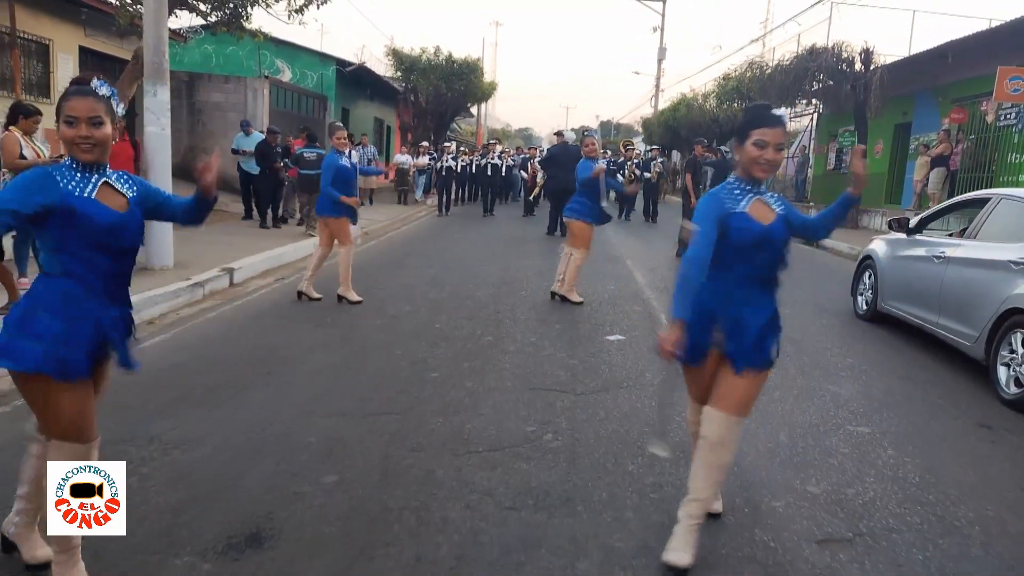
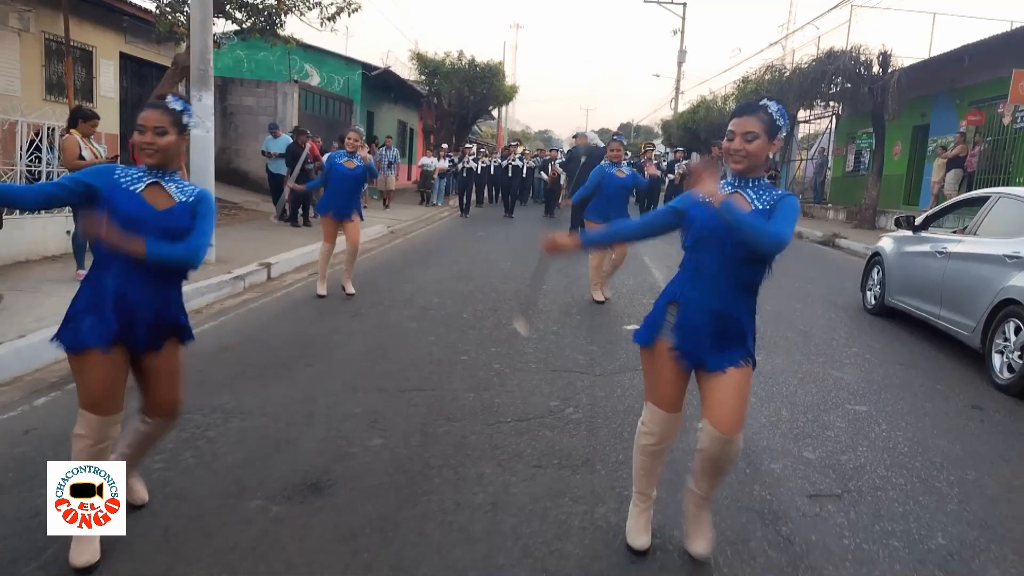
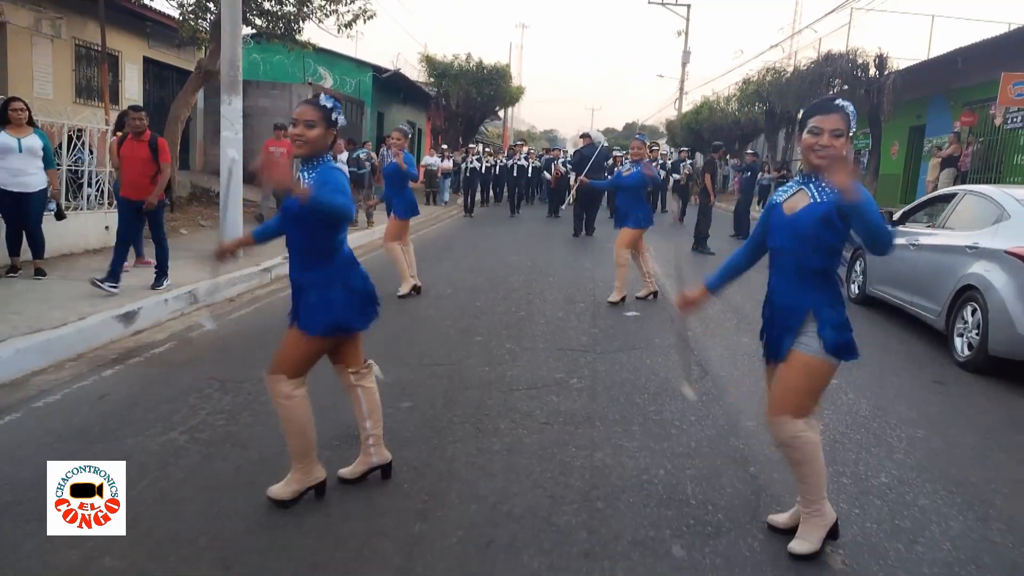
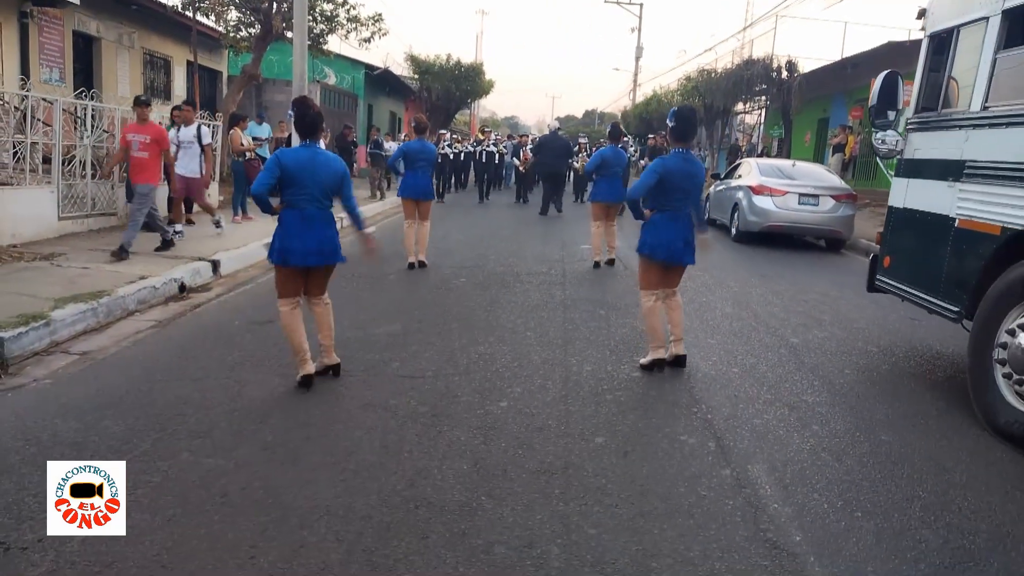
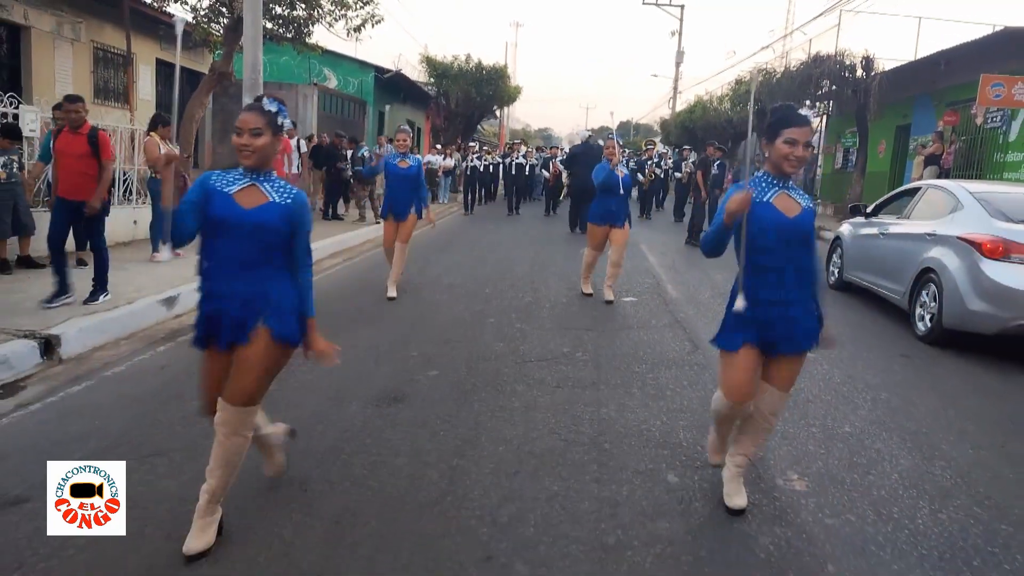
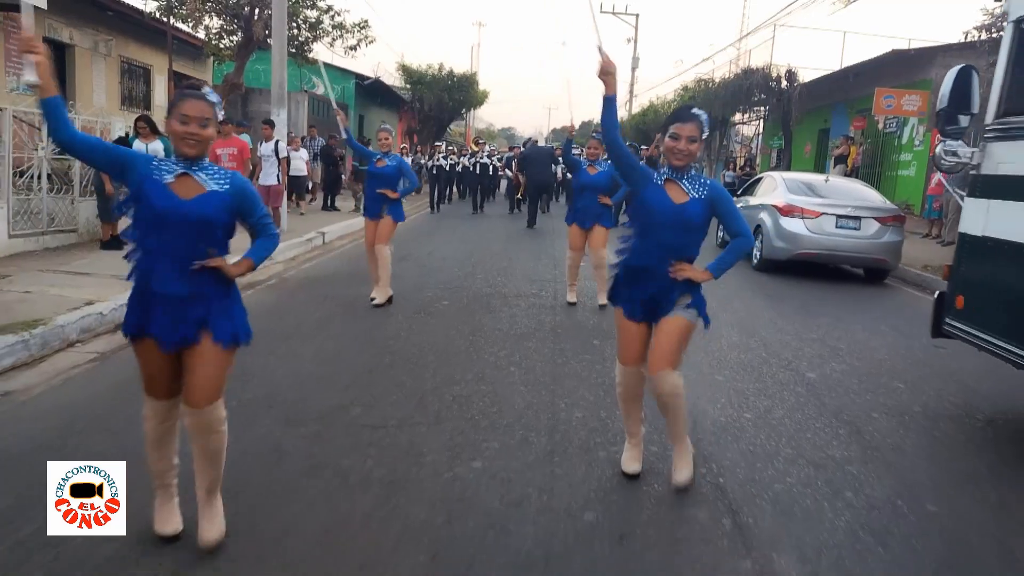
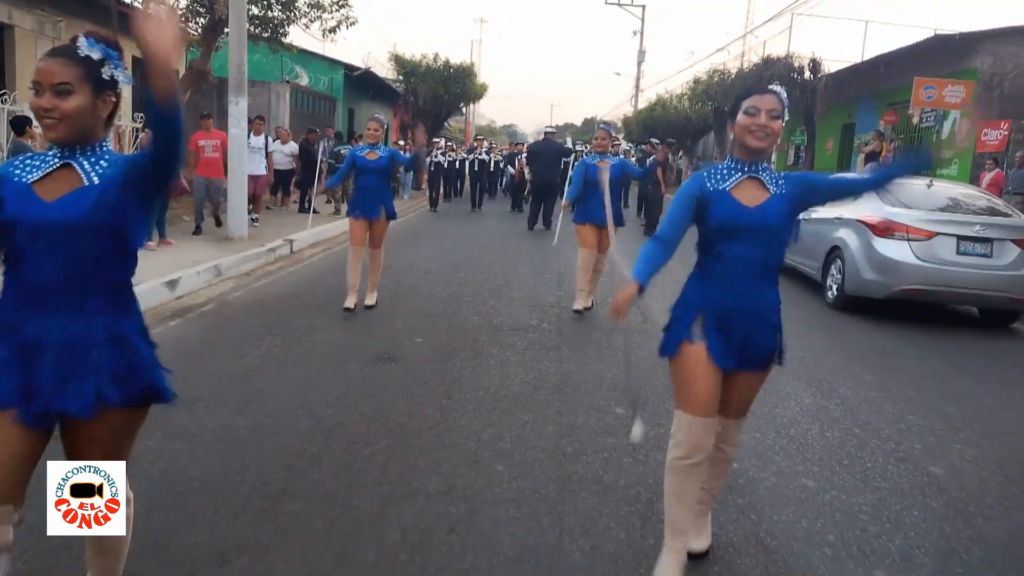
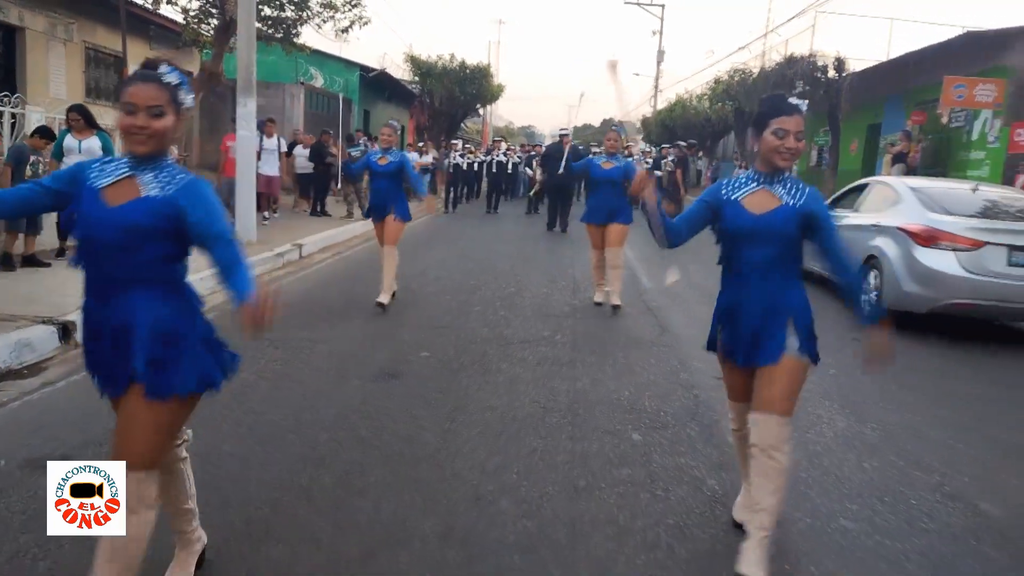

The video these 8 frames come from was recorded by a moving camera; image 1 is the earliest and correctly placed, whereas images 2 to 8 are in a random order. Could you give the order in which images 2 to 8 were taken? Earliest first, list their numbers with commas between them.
2, 3, 5, 8, 7, 6, 4
